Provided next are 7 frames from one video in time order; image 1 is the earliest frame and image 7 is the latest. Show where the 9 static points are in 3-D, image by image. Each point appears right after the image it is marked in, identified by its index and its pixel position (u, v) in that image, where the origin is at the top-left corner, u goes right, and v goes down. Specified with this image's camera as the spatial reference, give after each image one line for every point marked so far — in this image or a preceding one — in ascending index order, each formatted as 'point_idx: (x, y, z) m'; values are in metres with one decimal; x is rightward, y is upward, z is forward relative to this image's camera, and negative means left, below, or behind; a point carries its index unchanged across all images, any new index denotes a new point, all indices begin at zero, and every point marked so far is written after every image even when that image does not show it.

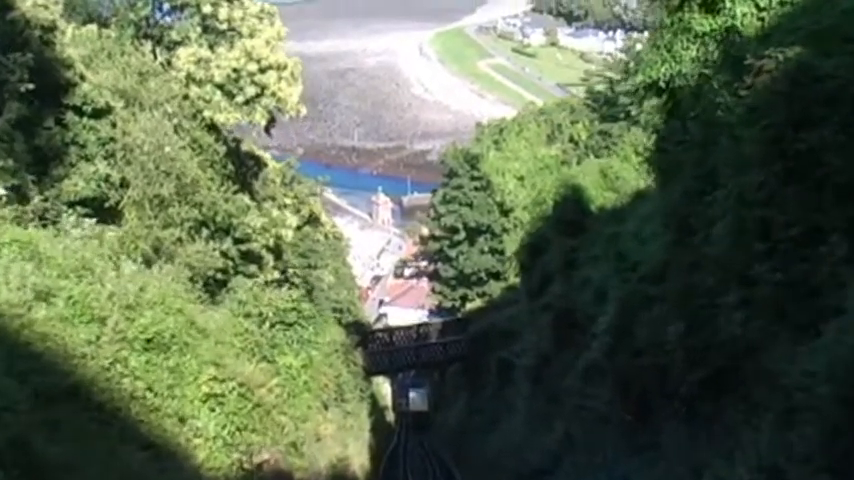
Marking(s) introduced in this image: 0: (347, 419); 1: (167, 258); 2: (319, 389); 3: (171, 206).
0: (-0.8, -1.7, +19.7) m
1: (-2.1, -0.1, +17.1) m
2: (-0.9, -1.2, +16.3) m
3: (-2.2, +0.3, +17.6) m
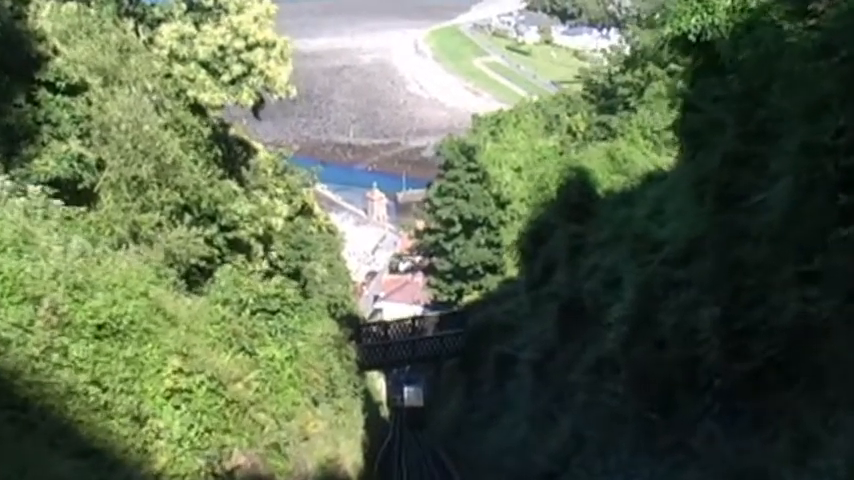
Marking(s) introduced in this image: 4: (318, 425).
0: (-0.8, -1.6, +18.6) m
1: (-2.1, 0.0, +16.0) m
2: (-0.9, -1.1, +15.2) m
3: (-2.2, +0.4, +16.5) m
4: (-0.8, -1.3, +15.3) m
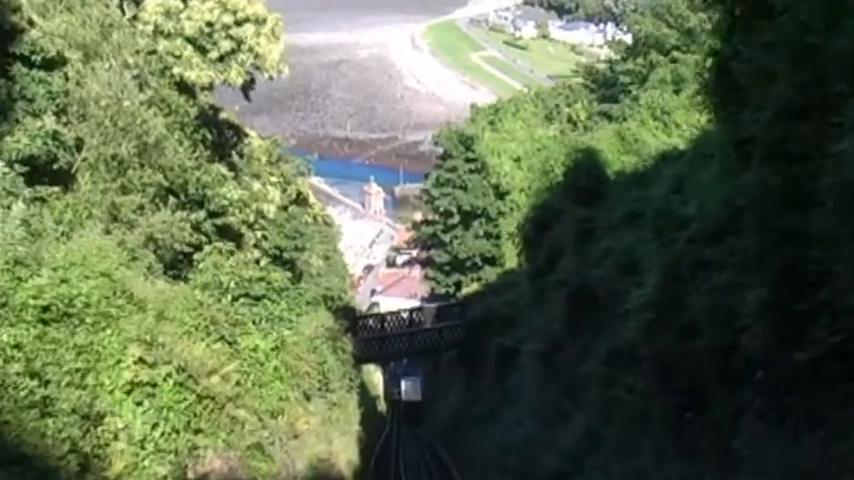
0: (-0.8, -1.5, +17.6) m
1: (-2.1, +0.1, +15.0) m
2: (-0.9, -0.9, +14.2) m
3: (-2.2, +0.5, +15.5) m
4: (-0.9, -1.2, +14.3) m
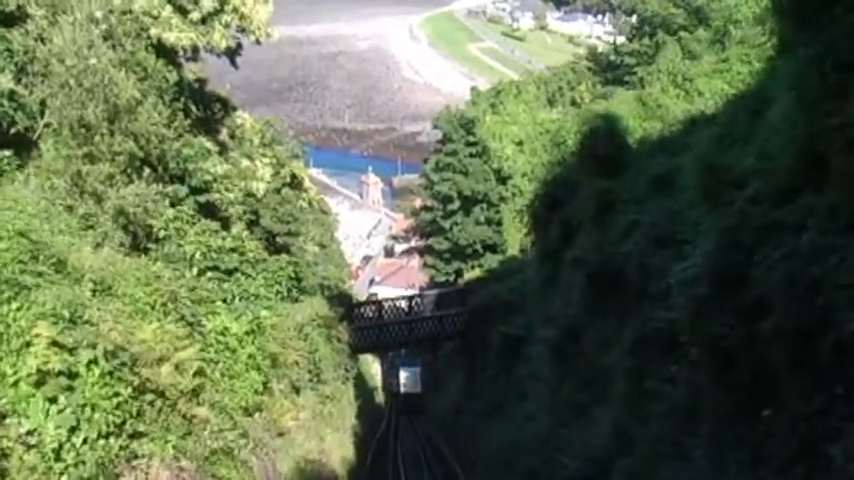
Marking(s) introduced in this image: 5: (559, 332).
0: (-0.8, -1.3, +16.1) m
1: (-2.1, +0.3, +13.4) m
2: (-0.9, -0.8, +12.6) m
3: (-2.2, +0.7, +13.9) m
4: (-0.8, -1.1, +12.7) m
5: (+0.9, -0.6, +14.2) m
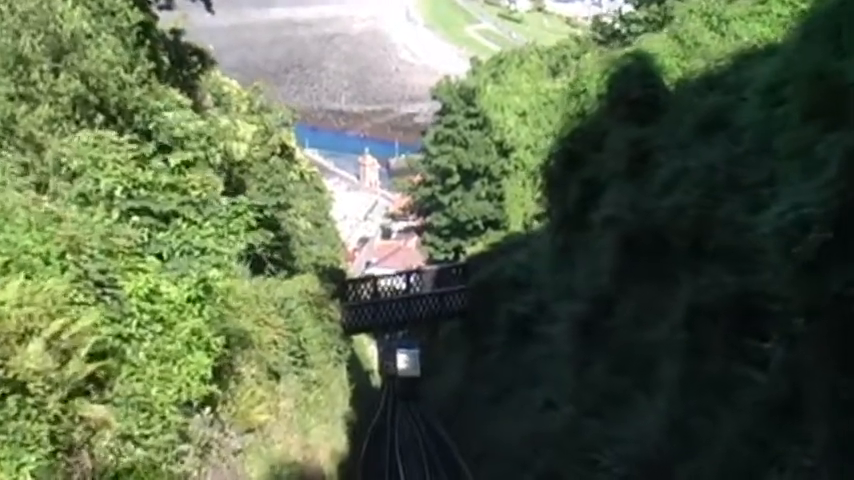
0: (-0.8, -1.0, +13.9) m
1: (-2.1, +0.5, +11.3) m
2: (-0.9, -0.5, +10.5) m
3: (-2.2, +0.9, +11.7) m
4: (-0.8, -0.8, +10.6) m
5: (+0.9, -0.4, +12.0) m
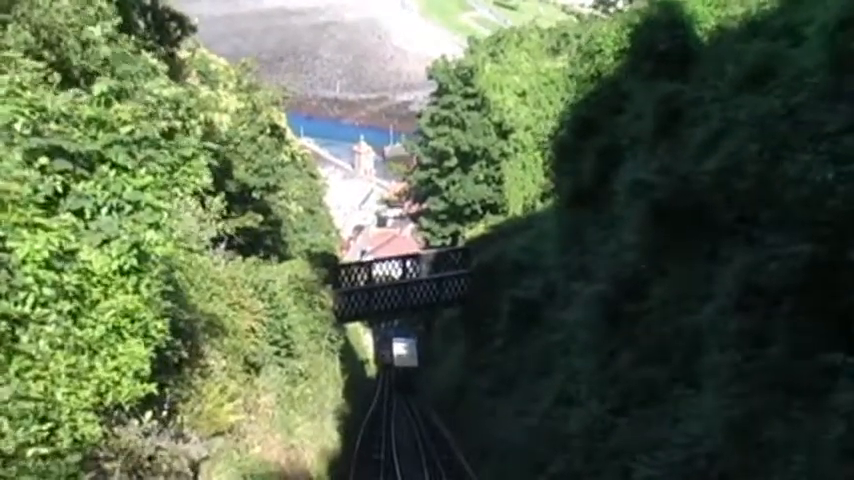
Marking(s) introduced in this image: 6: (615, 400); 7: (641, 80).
0: (-0.8, -0.9, +12.4) m
1: (-2.1, +0.6, +9.8) m
2: (-0.9, -0.4, +9.0) m
3: (-2.2, +1.1, +10.2) m
4: (-0.8, -0.7, +9.1) m
5: (+0.9, -0.2, +10.5) m
6: (+0.9, -0.7, +9.7) m
7: (+1.1, +0.9, +11.2) m
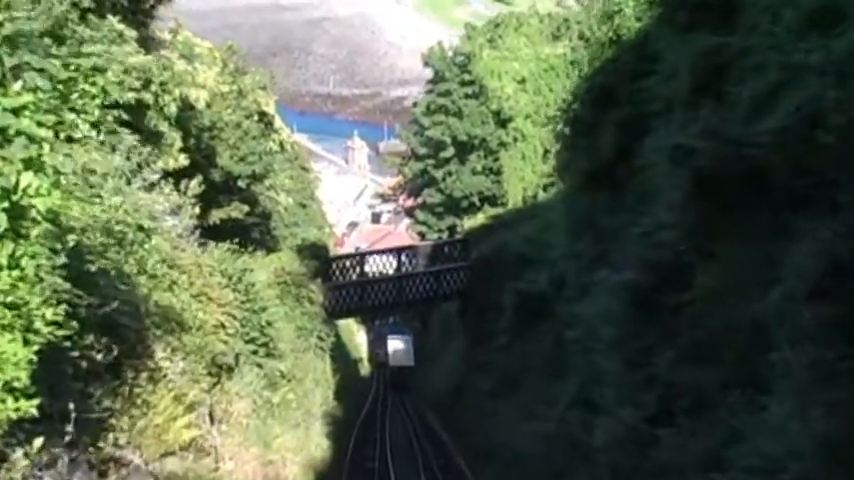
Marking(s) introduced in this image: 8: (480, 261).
0: (-0.8, -0.8, +10.9) m
1: (-2.1, +0.7, +8.2) m
2: (-0.9, -0.3, +7.4) m
3: (-2.2, +1.1, +8.7) m
4: (-0.8, -0.6, +7.5) m
5: (+0.9, -0.1, +9.0) m
6: (+0.9, -0.6, +8.1) m
7: (+1.1, +0.9, +9.6) m
8: (+0.5, -0.2, +19.8) m
